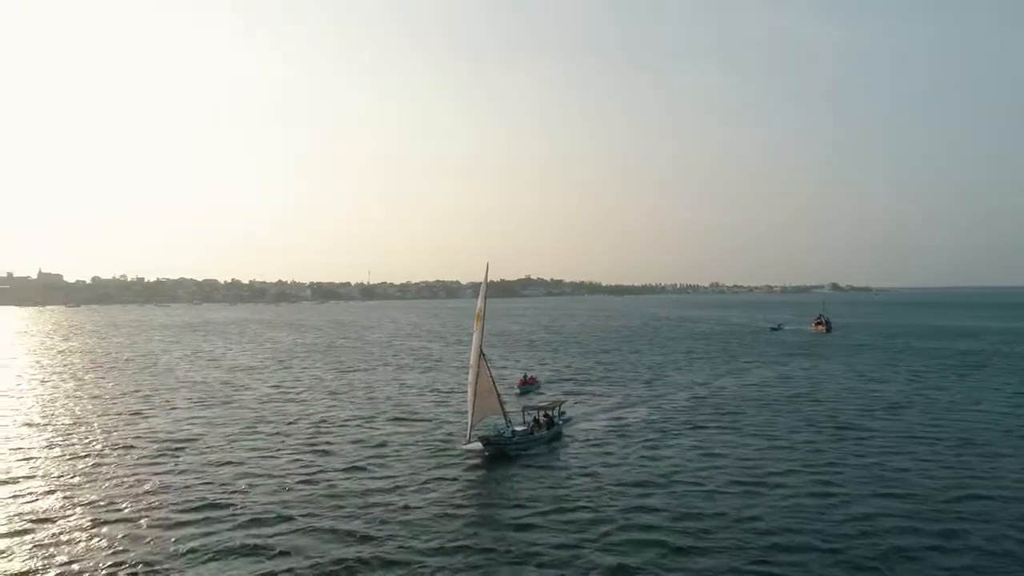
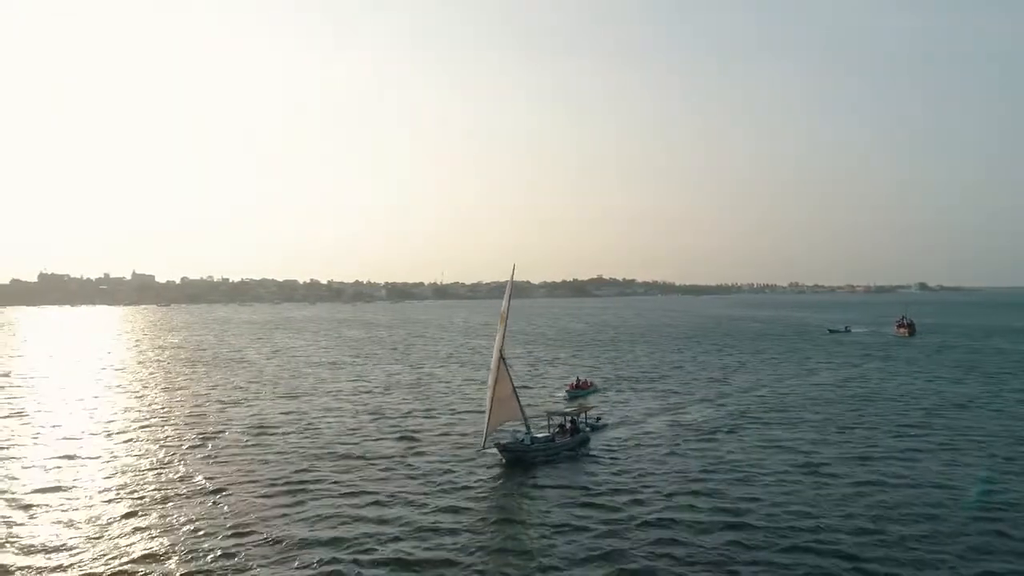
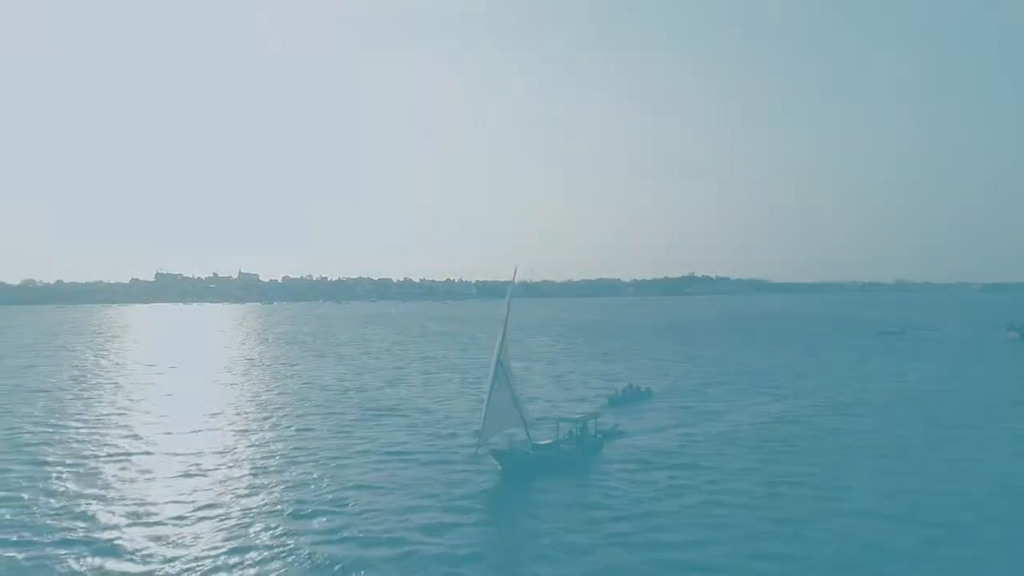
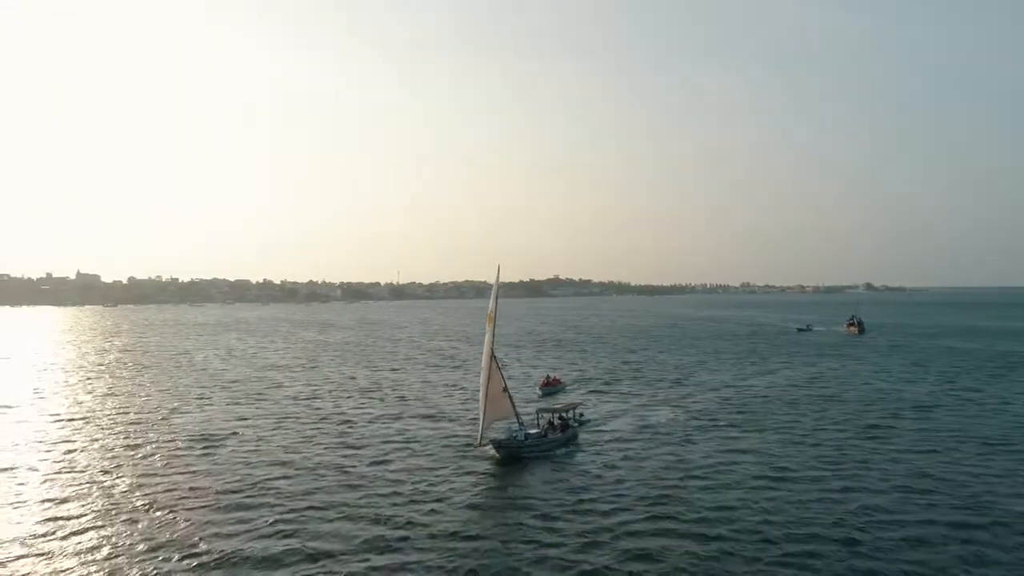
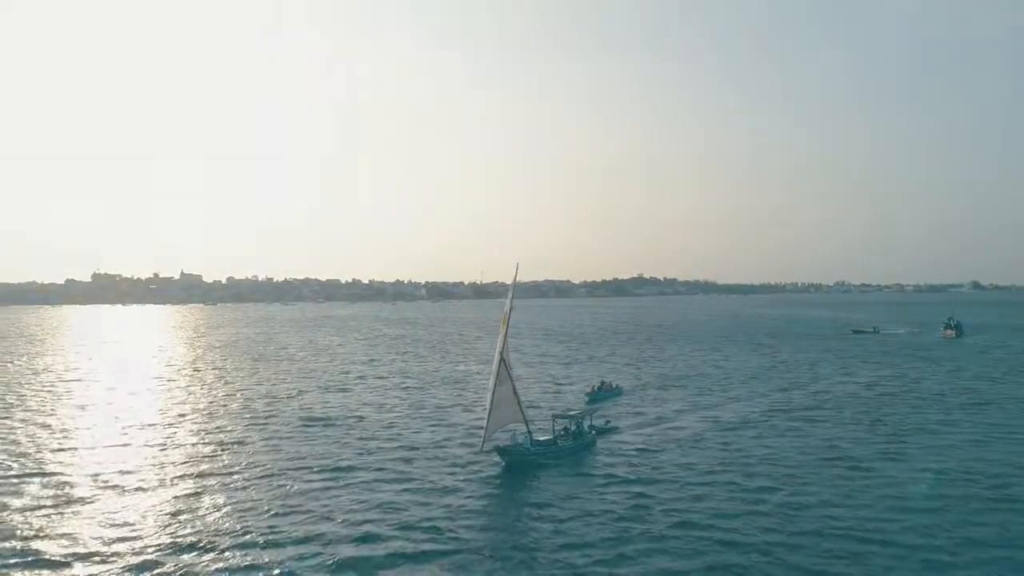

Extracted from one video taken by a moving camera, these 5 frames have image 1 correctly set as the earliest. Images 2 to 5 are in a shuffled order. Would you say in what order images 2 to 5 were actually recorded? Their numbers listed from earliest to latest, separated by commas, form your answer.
4, 2, 5, 3
